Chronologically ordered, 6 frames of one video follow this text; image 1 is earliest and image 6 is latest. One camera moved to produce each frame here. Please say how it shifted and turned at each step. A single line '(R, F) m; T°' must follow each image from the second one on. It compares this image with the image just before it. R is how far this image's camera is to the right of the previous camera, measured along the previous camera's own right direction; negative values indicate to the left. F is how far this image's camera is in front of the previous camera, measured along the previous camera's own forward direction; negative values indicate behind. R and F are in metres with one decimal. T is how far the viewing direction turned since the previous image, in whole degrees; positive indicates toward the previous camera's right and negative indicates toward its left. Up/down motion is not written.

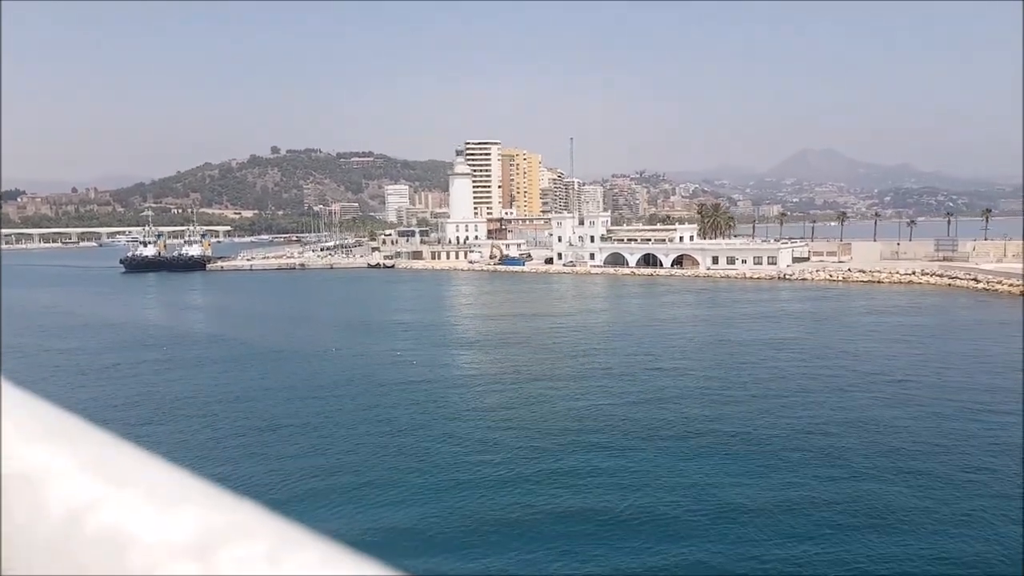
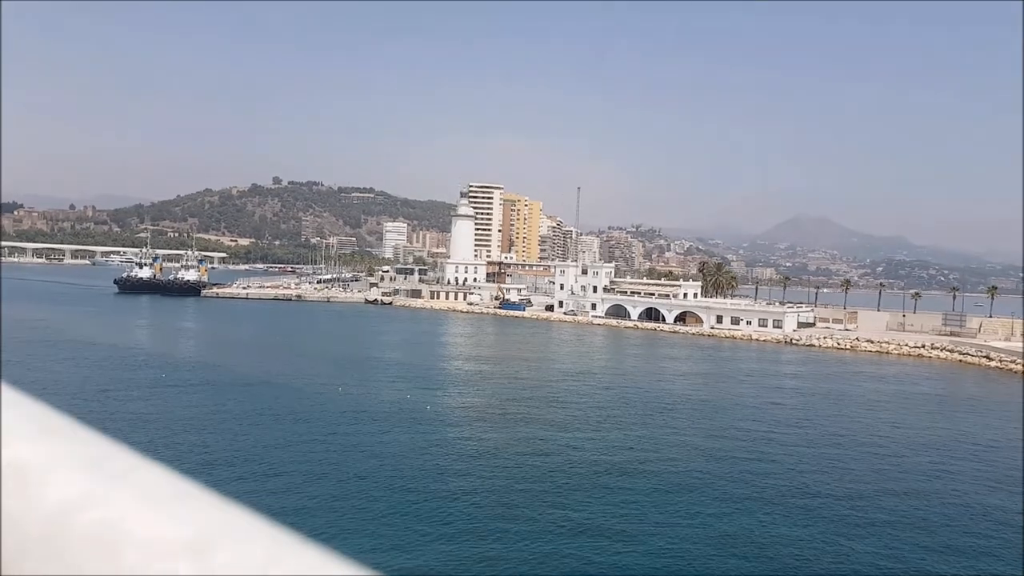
(-0.3, +0.3) m; +1°
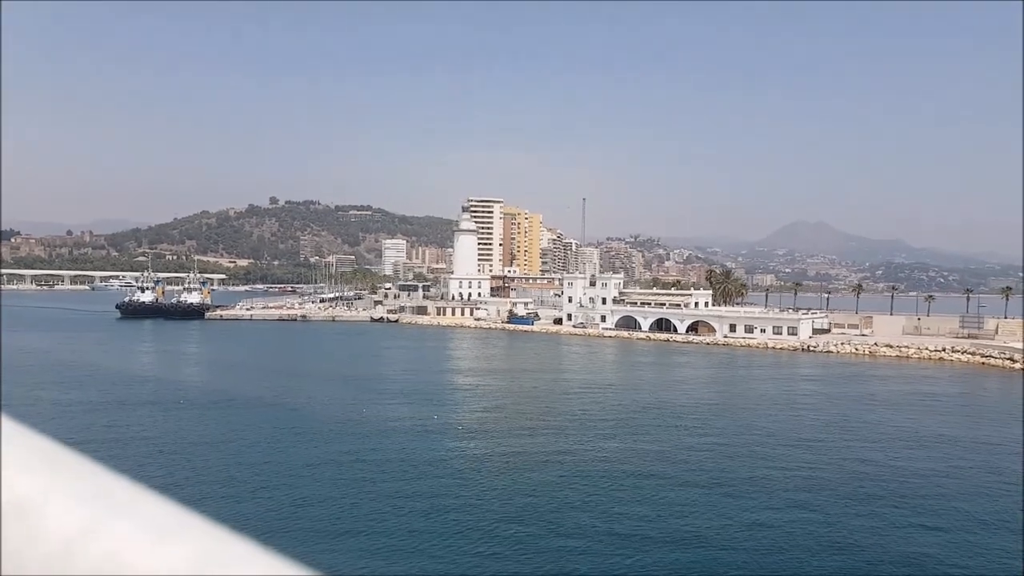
(-0.3, +0.3) m; 0°
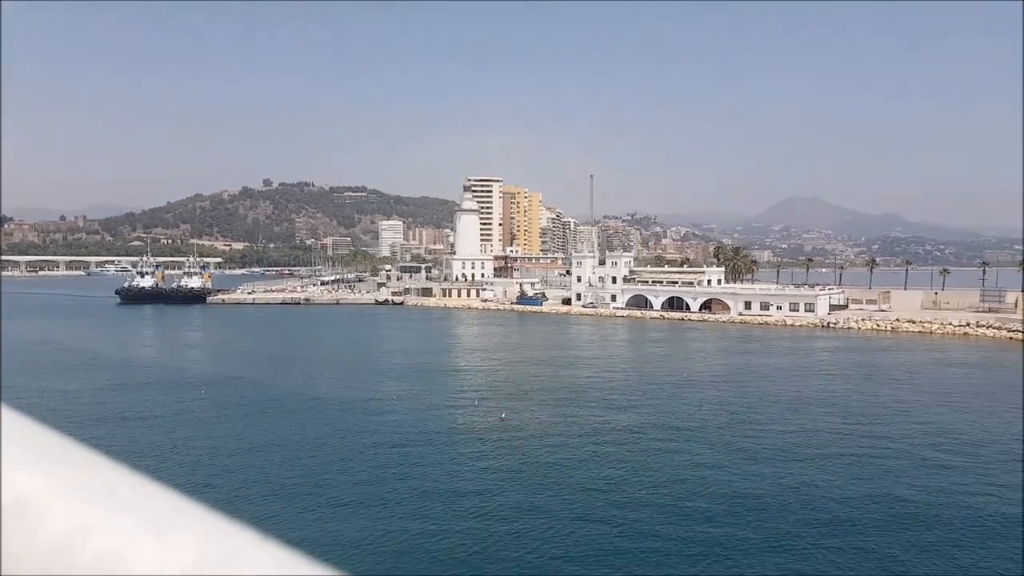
(-0.5, +0.4) m; 0°
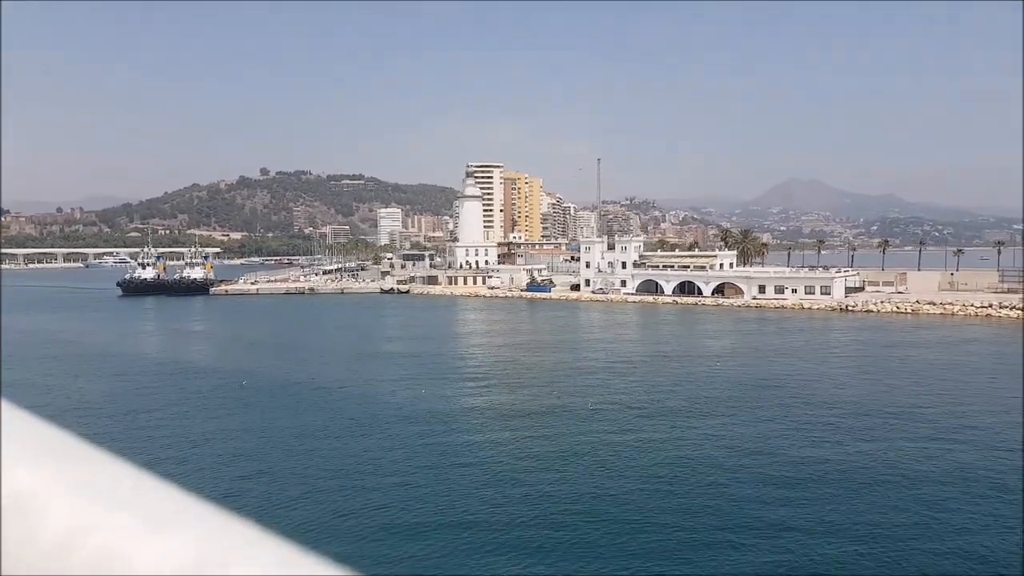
(-0.4, +0.4) m; 0°
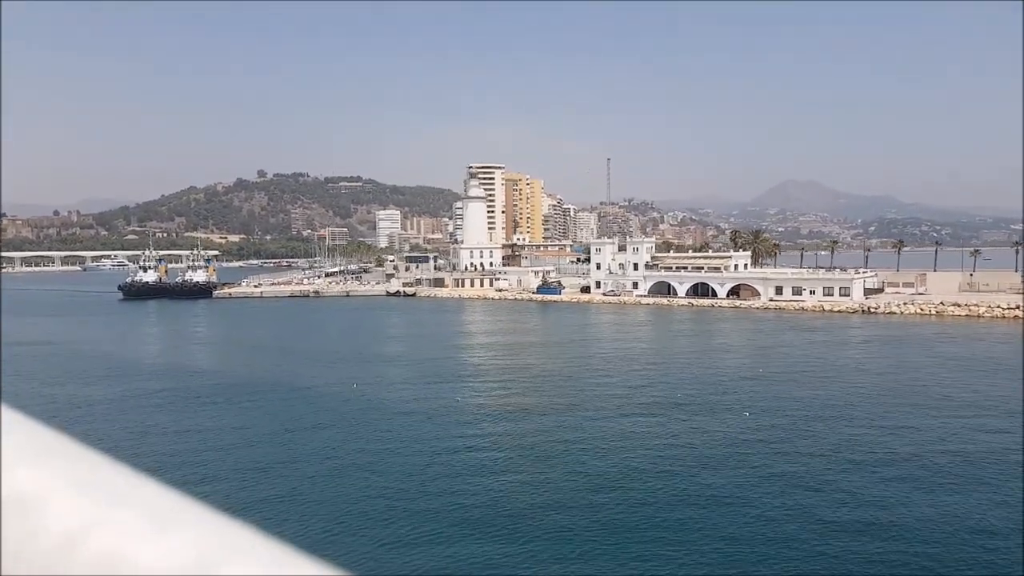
(-0.5, +0.4) m; 0°
